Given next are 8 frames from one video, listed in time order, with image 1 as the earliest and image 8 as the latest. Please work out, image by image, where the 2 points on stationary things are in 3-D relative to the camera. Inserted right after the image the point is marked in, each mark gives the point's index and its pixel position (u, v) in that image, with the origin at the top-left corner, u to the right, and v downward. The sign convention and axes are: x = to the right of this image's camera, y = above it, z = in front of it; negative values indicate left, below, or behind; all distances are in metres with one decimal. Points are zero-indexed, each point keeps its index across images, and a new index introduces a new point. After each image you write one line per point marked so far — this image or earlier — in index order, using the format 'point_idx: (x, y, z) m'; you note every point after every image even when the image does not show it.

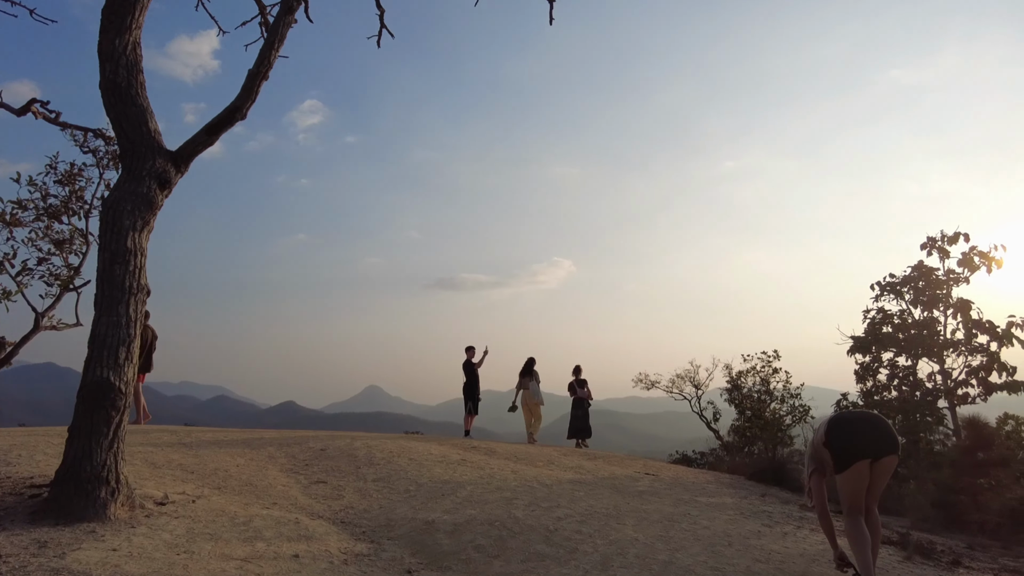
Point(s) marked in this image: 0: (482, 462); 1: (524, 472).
0: (-0.4, -2.4, +9.2) m
1: (+0.2, -2.4, +8.7) m
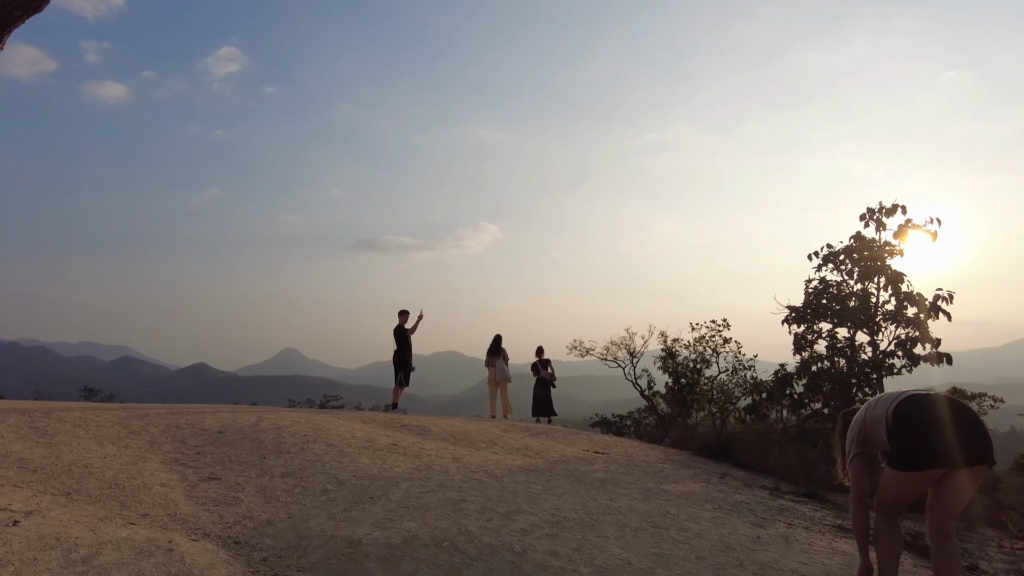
0: (-1.1, -1.9, +7.8) m
1: (-0.5, -1.9, +7.4) m
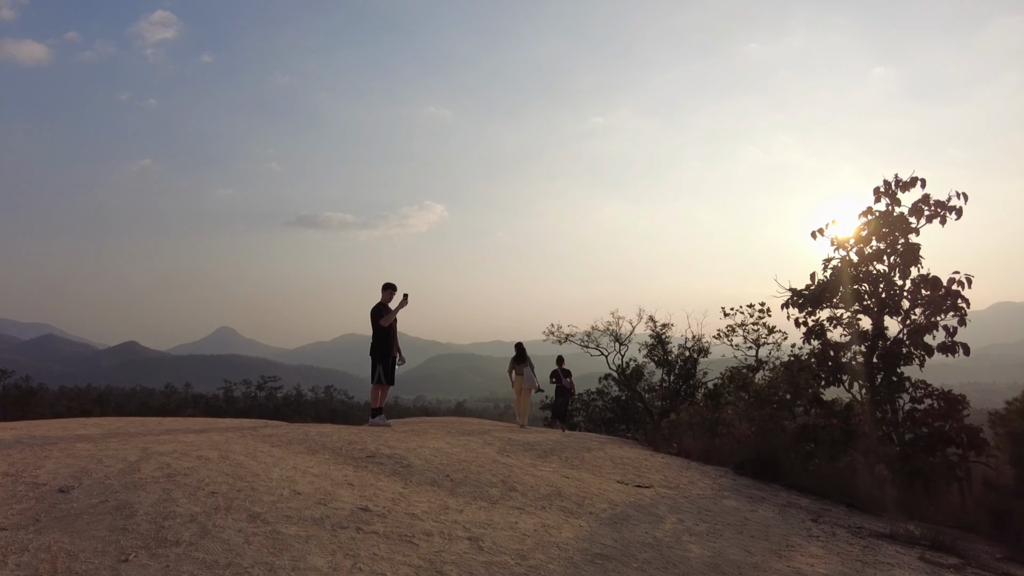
0: (-0.8, -1.6, +4.8) m
1: (-0.1, -1.7, +4.4) m
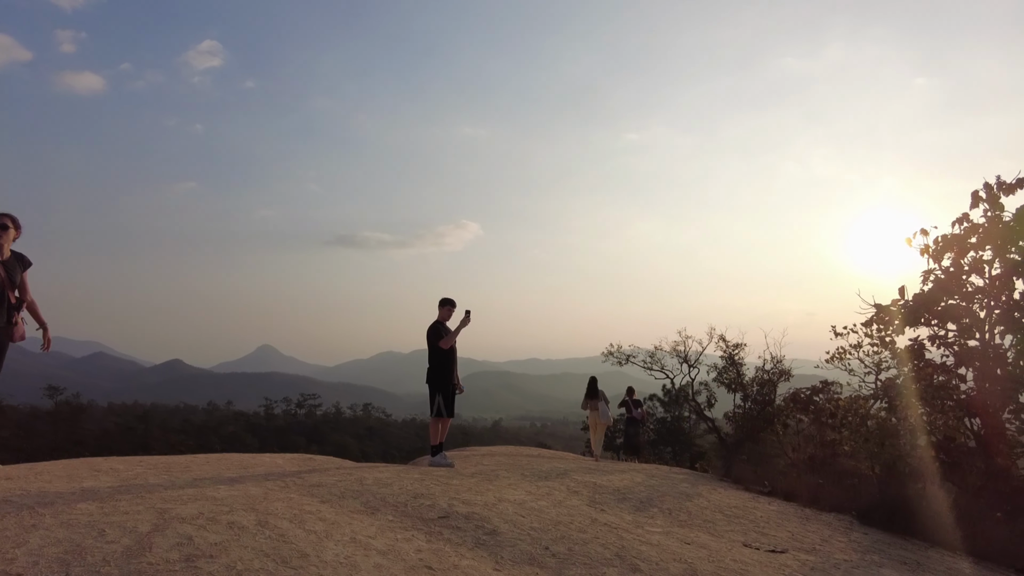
0: (0.0, -1.7, +3.4) m
1: (+0.6, -1.7, +3.0) m
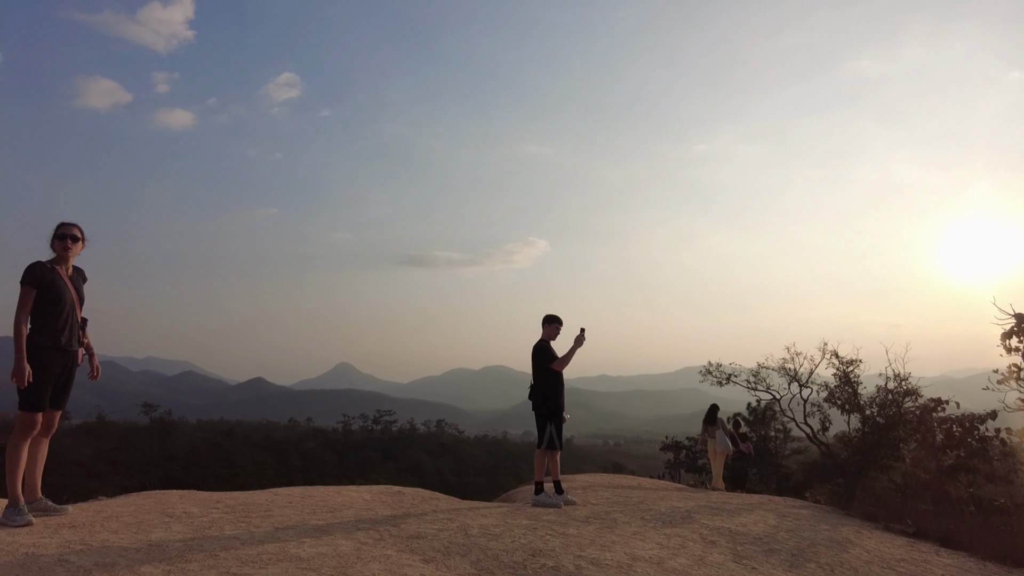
0: (+0.7, -1.7, +2.3) m
1: (+1.3, -1.7, +1.9) m
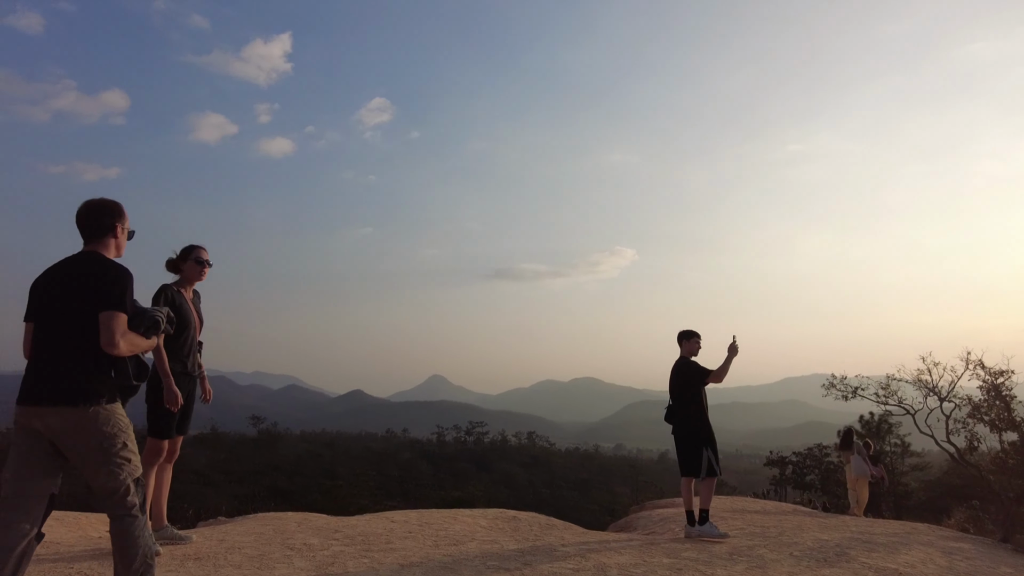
0: (+1.3, -1.7, +1.7) m
1: (+1.9, -1.7, +1.1) m
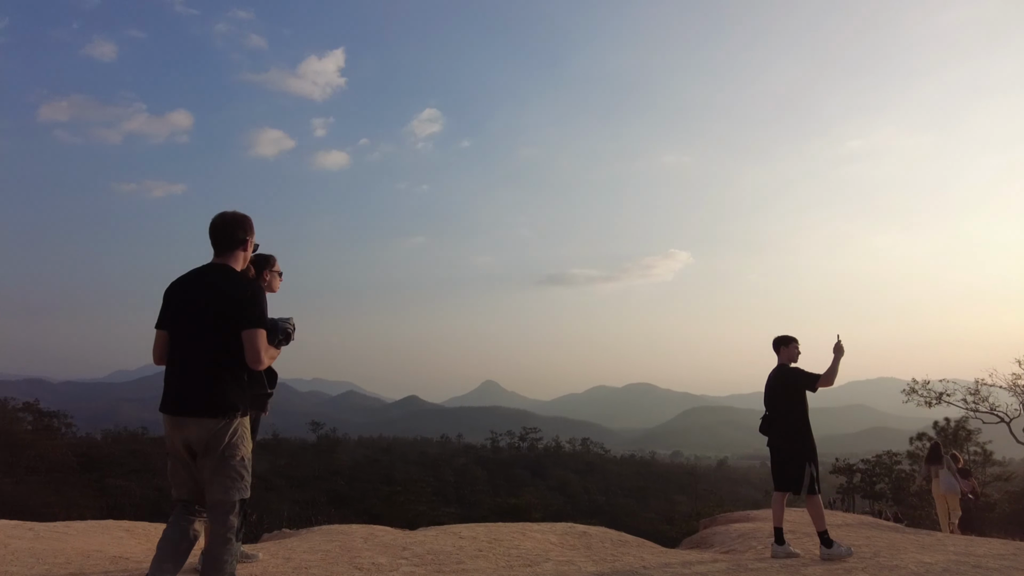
0: (+1.6, -1.7, +1.2) m
1: (+2.1, -1.7, +0.7) m
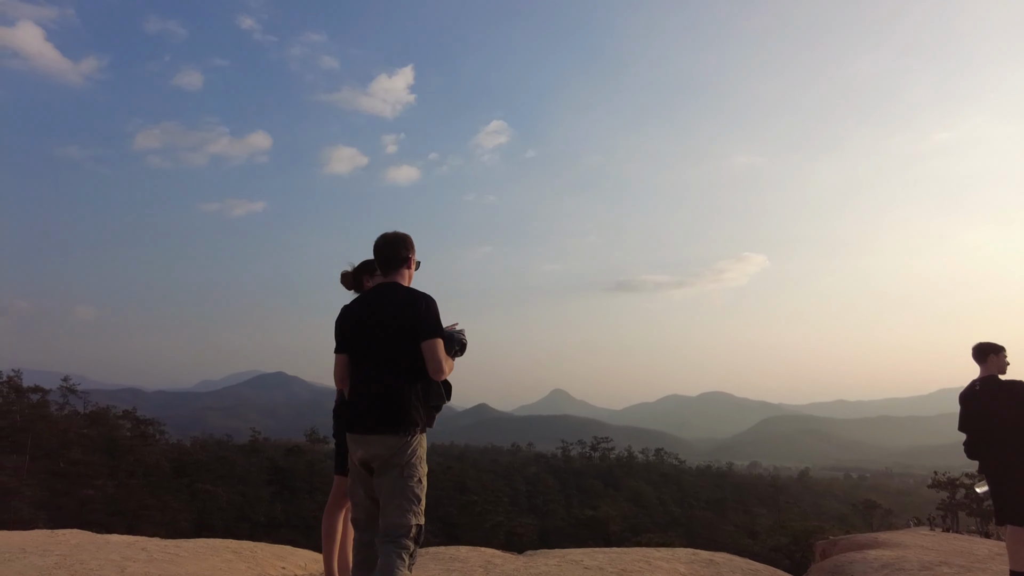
0: (+2.2, -1.6, +0.5) m
1: (+2.6, -1.6, -0.1) m
